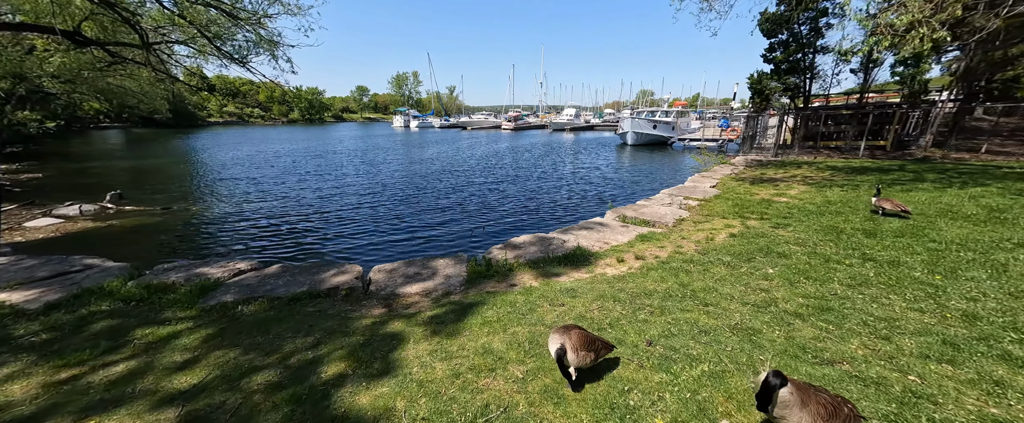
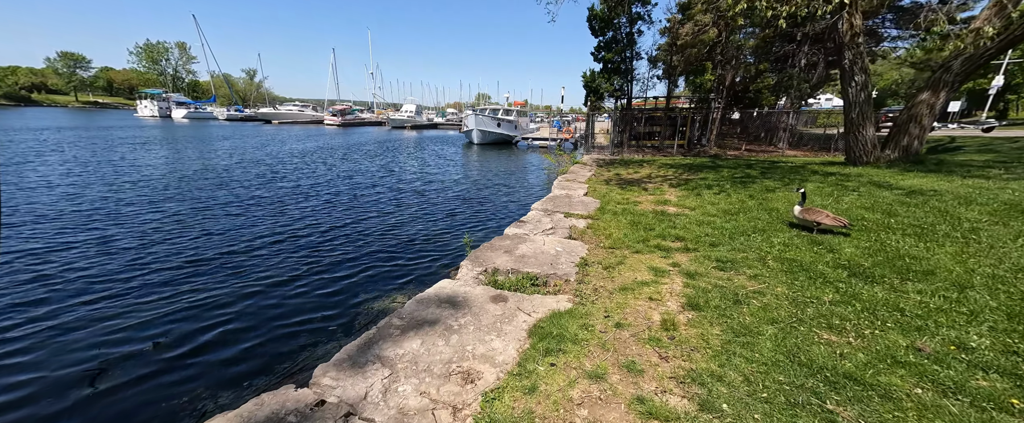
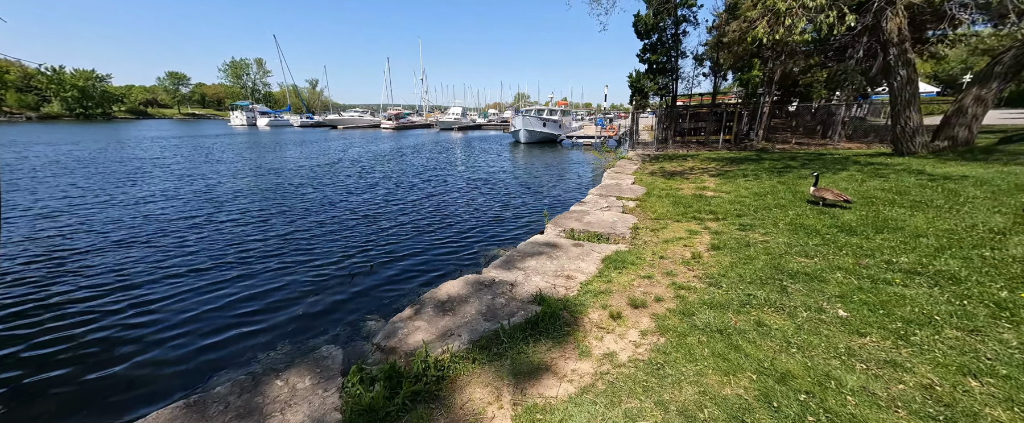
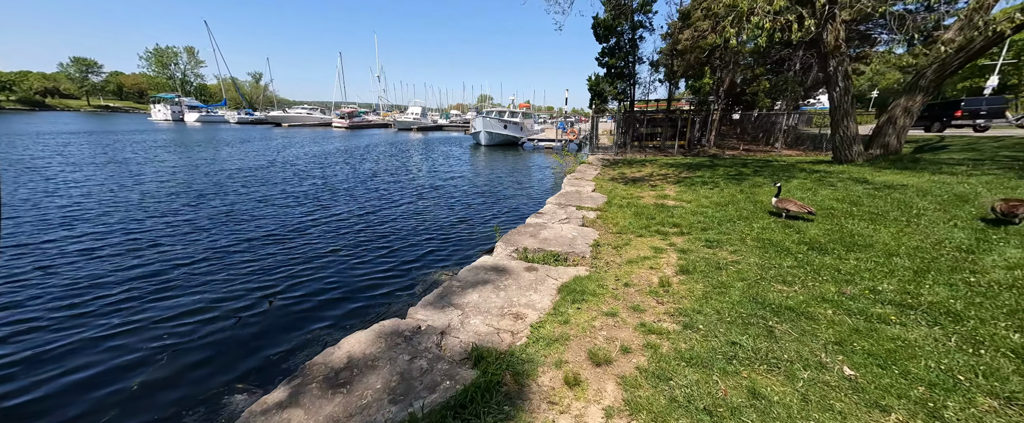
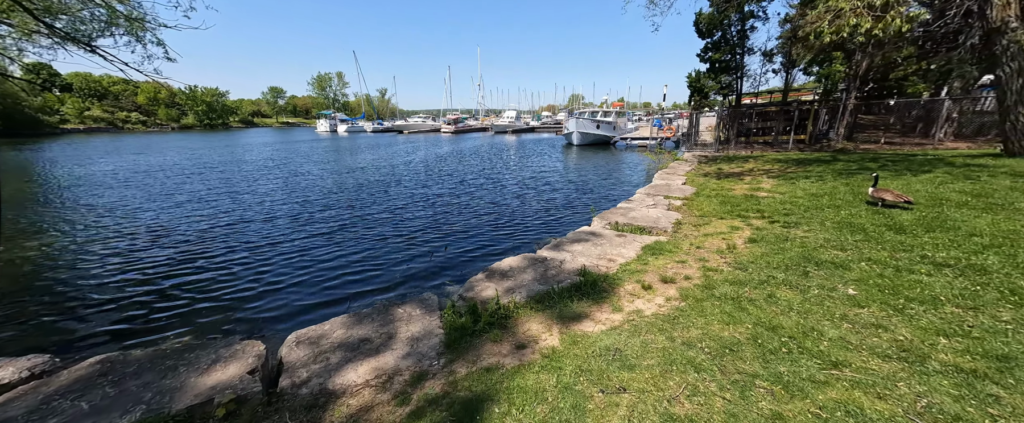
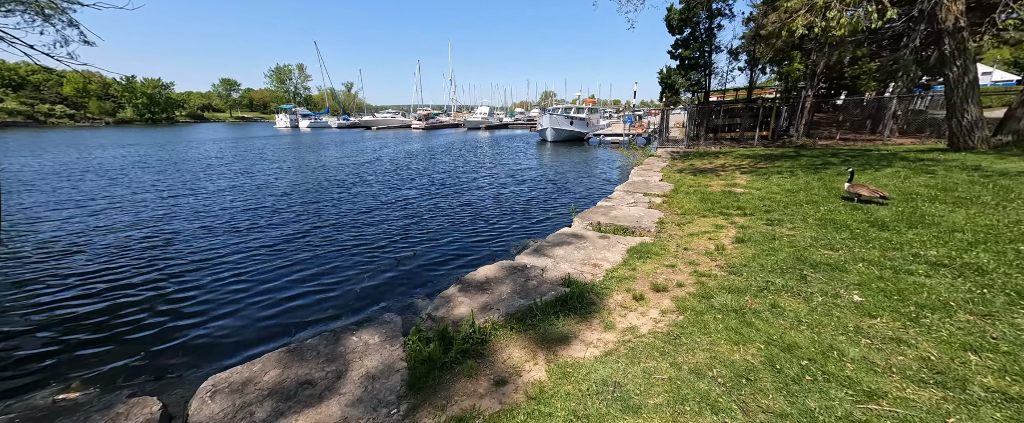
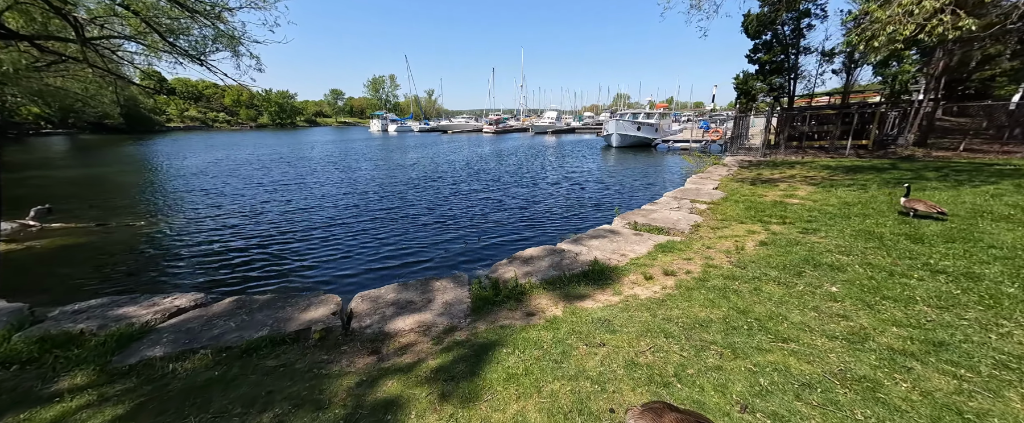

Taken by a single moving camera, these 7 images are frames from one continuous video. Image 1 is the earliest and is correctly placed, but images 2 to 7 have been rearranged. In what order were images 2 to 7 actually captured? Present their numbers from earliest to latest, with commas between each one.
7, 5, 6, 3, 4, 2
